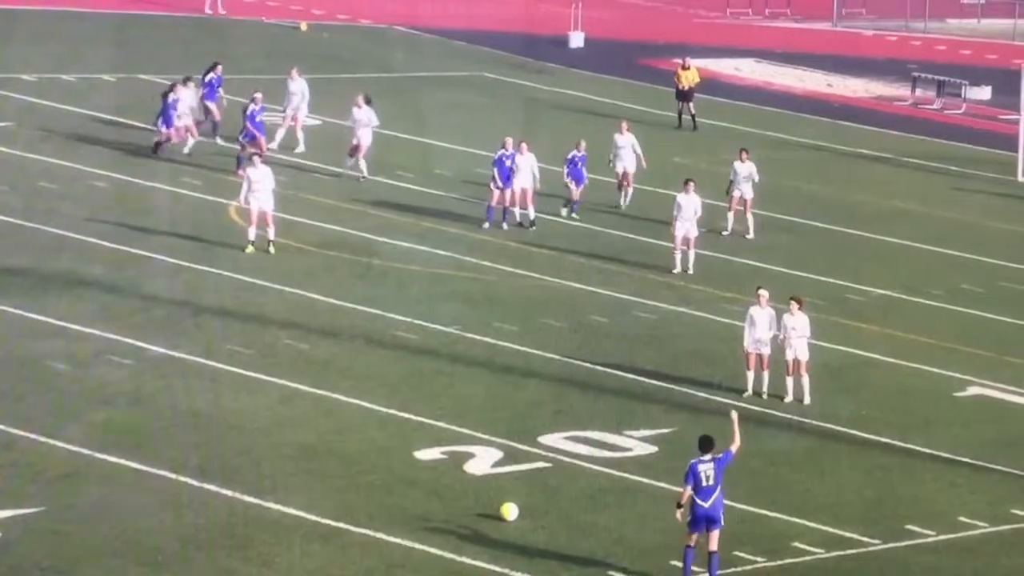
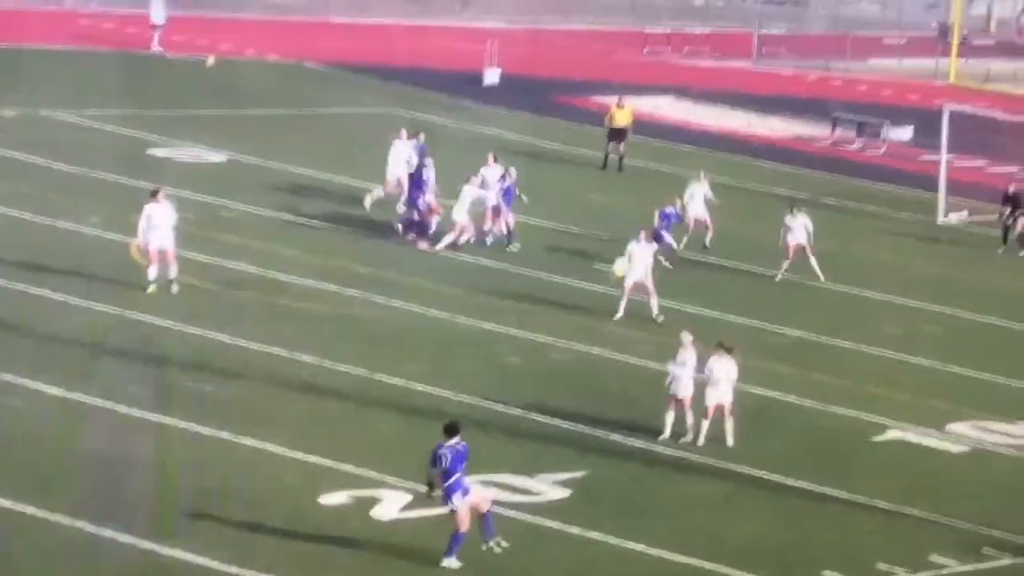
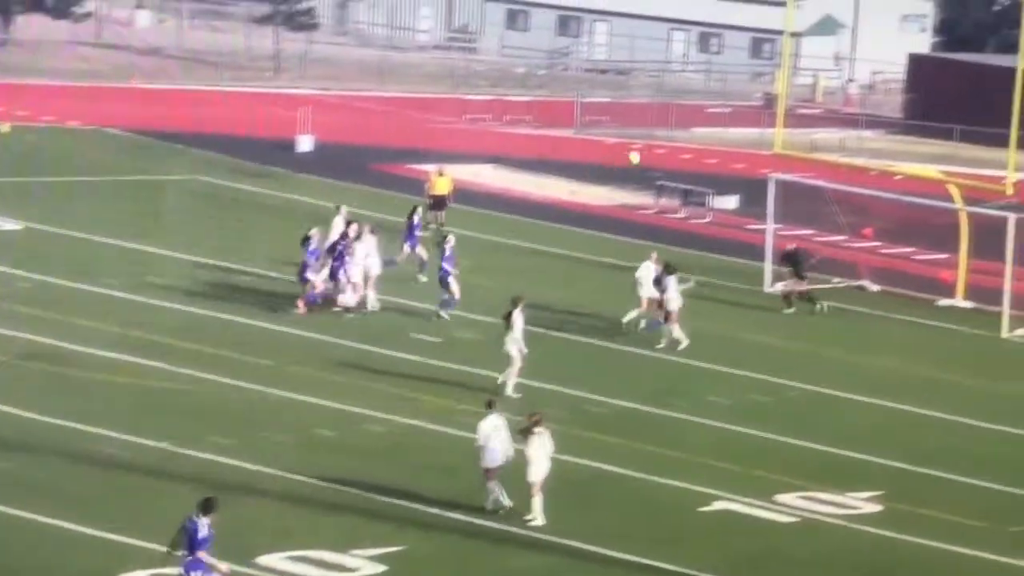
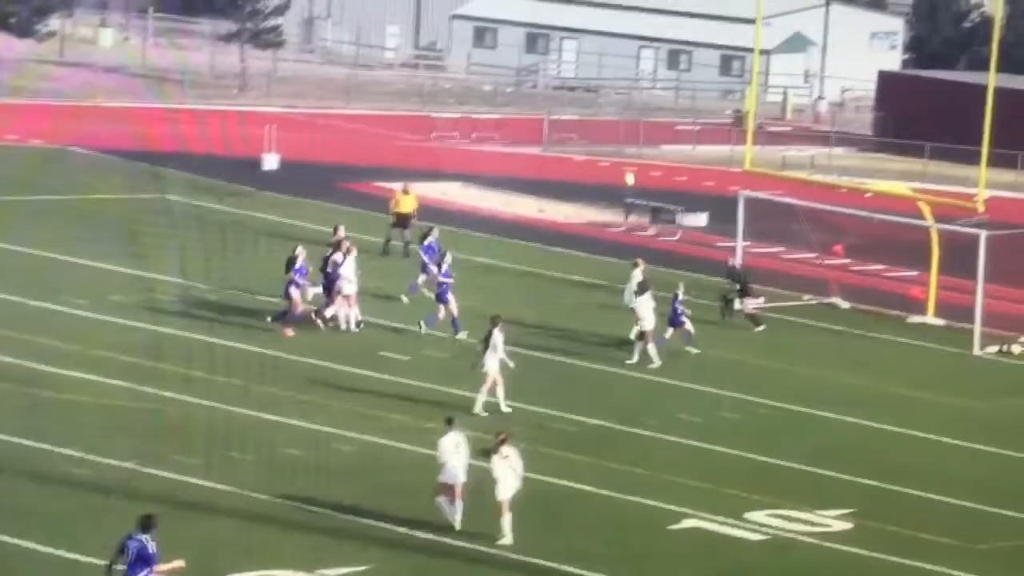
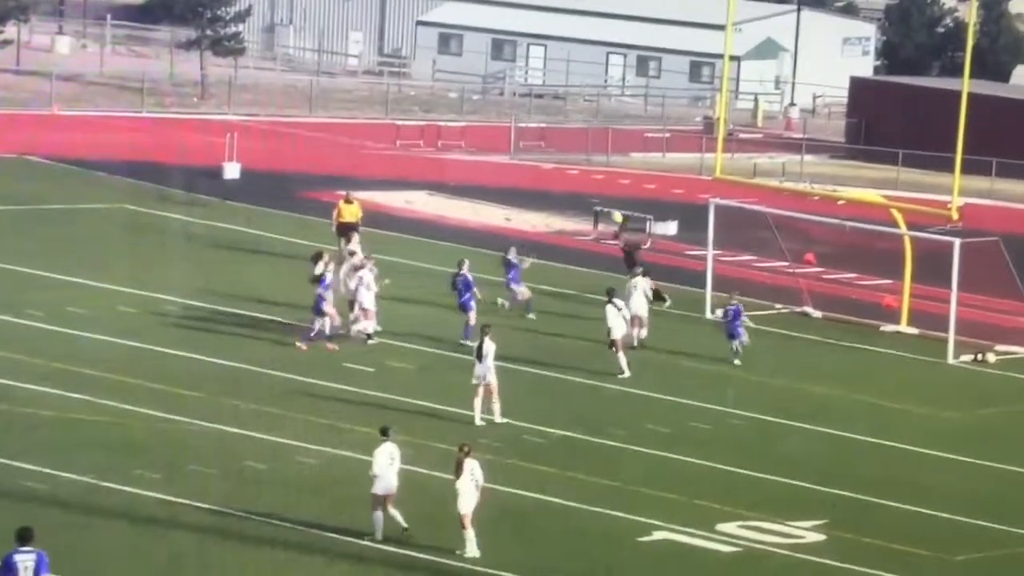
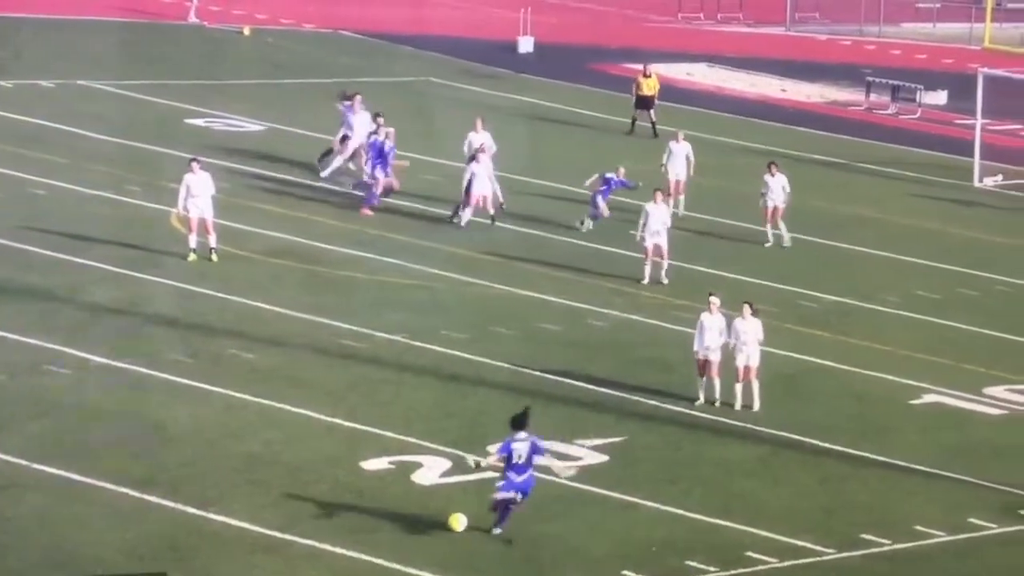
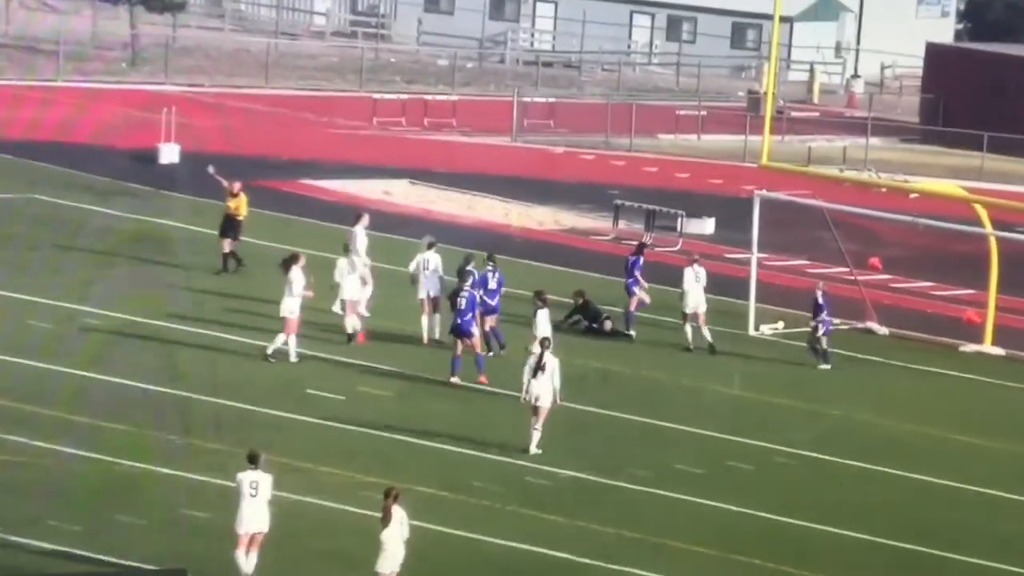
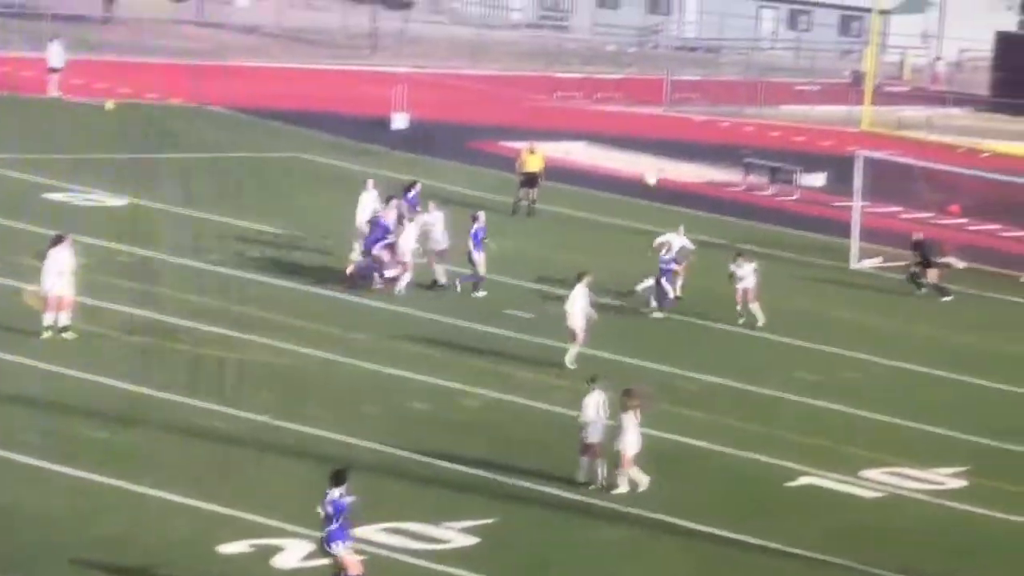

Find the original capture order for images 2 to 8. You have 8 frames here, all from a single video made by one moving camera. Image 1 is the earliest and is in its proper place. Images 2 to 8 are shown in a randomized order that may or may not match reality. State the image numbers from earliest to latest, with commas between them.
6, 2, 8, 3, 4, 5, 7
